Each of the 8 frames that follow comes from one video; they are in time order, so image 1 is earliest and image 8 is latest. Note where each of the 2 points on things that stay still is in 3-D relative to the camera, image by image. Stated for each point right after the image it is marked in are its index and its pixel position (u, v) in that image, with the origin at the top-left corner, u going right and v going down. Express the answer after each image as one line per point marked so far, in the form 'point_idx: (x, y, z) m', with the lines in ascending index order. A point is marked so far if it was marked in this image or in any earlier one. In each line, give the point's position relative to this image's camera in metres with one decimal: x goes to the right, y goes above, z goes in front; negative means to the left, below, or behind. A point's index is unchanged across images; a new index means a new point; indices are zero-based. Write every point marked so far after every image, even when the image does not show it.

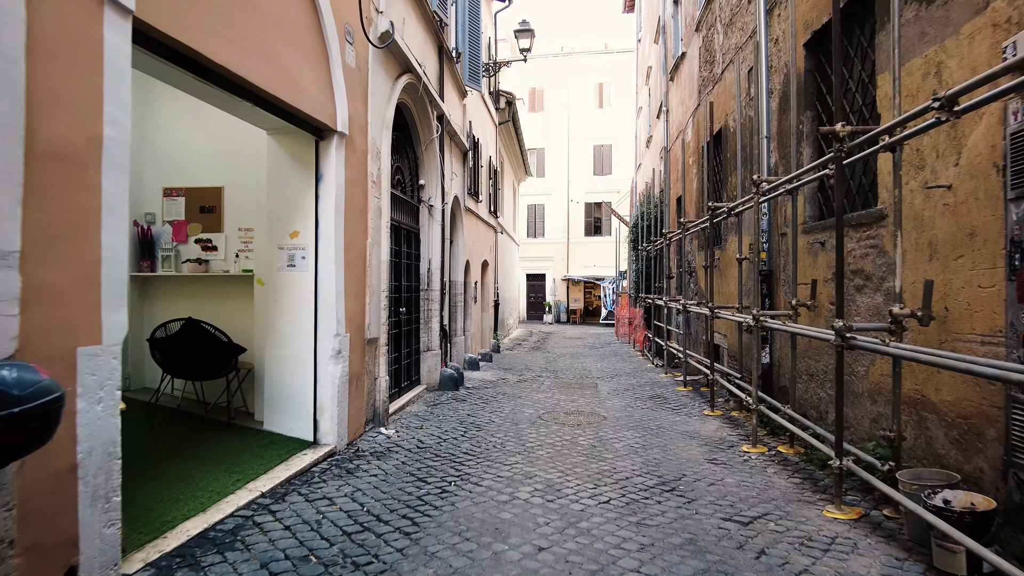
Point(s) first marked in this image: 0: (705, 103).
0: (+2.7, +2.6, +8.6) m
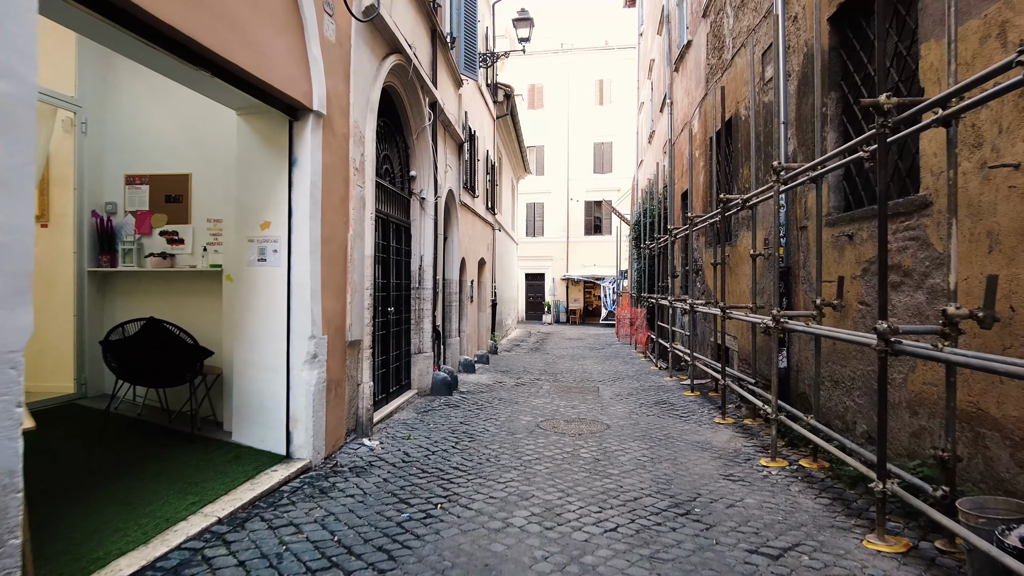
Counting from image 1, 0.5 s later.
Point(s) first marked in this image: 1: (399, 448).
0: (+2.6, +2.6, +8.2) m
1: (-0.9, -1.3, +4.9) m
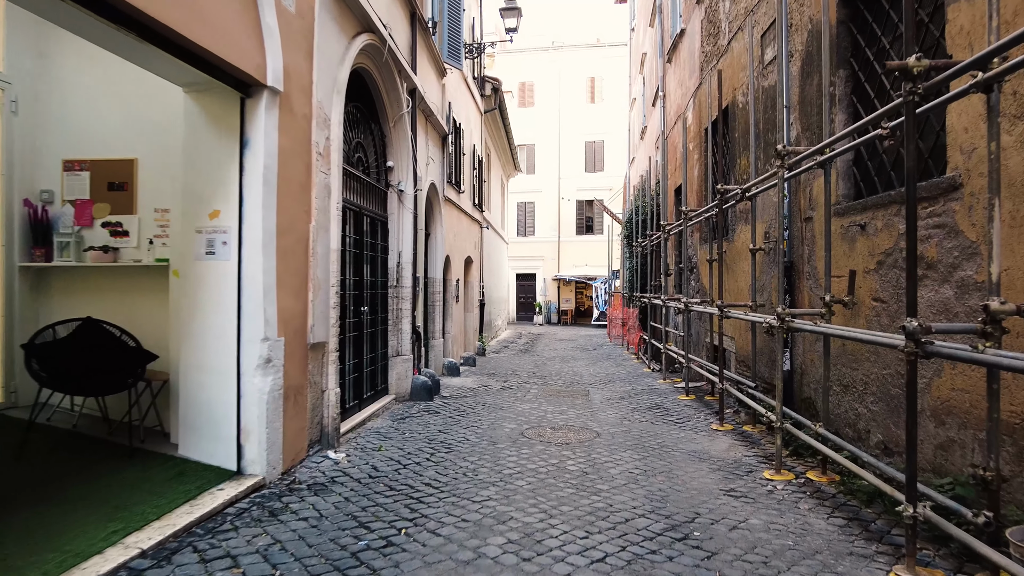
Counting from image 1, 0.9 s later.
0: (+2.5, +2.6, +7.8) m
1: (-1.0, -1.2, +4.5) m
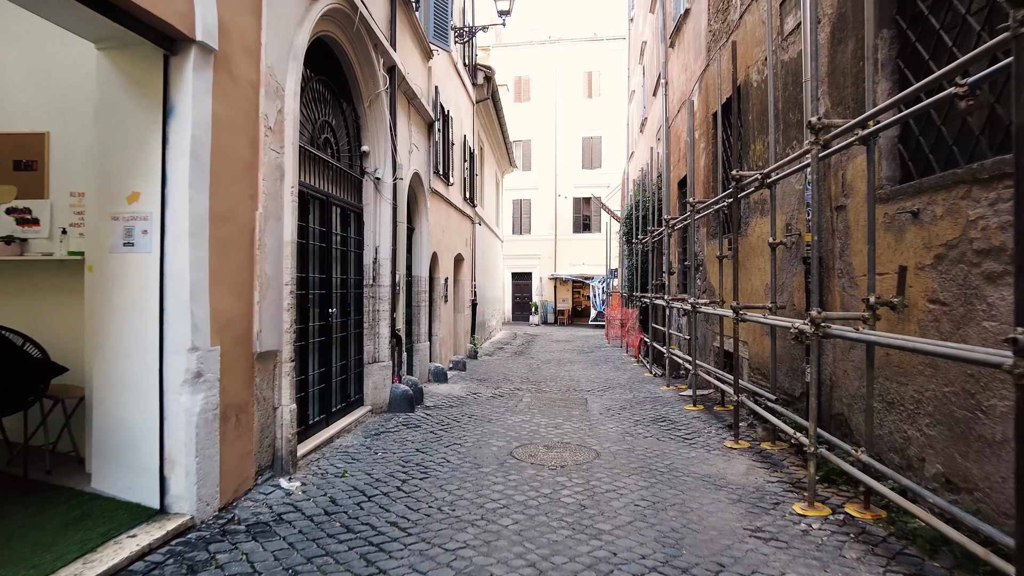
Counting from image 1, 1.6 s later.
0: (+2.3, +2.6, +7.1) m
1: (-1.1, -1.2, +3.8) m
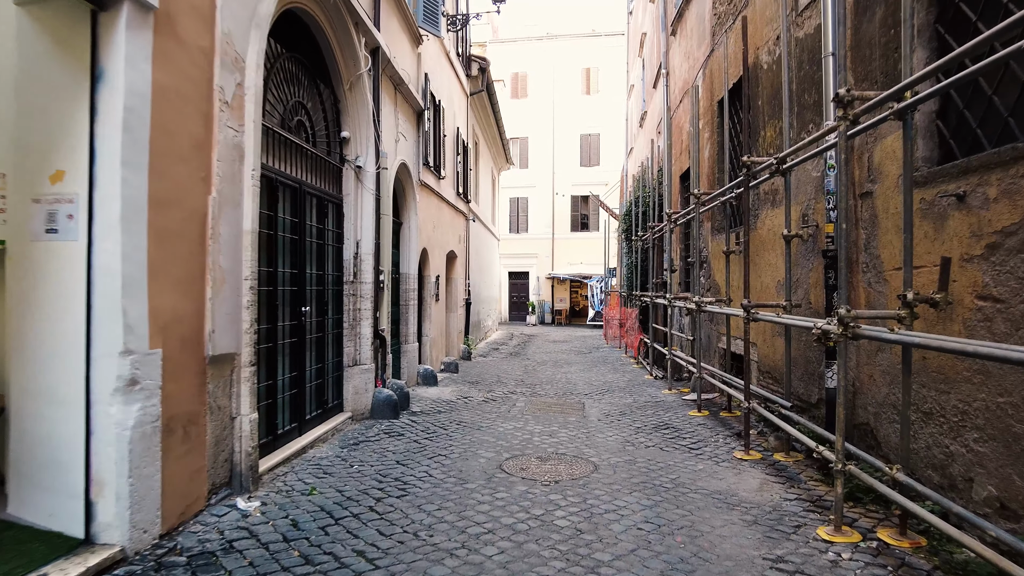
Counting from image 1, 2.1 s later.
0: (+2.3, +2.6, +6.7) m
1: (-1.2, -1.2, +3.4) m
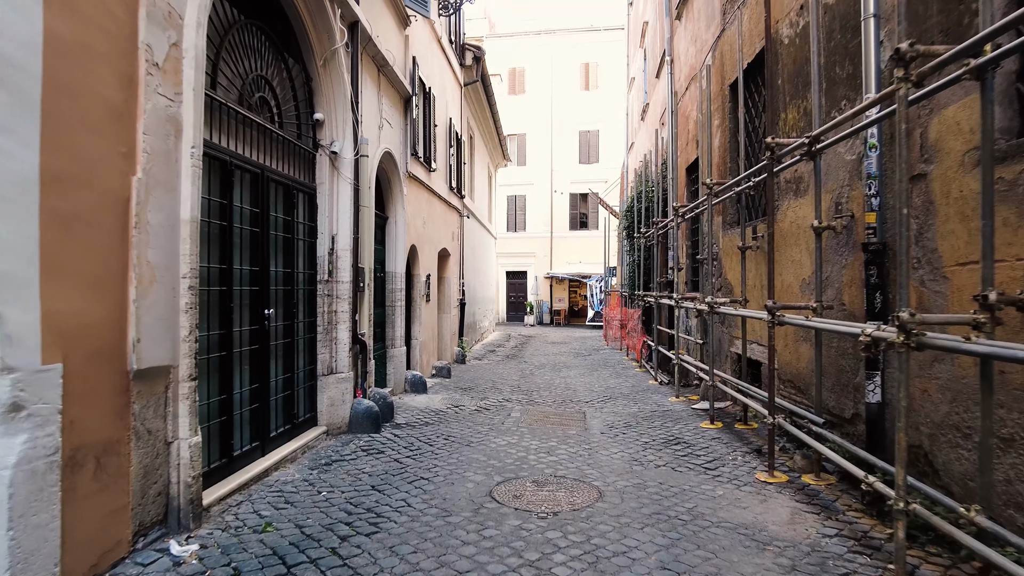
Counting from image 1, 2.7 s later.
0: (+2.2, +2.6, +6.1) m
1: (-1.3, -1.2, +2.8) m
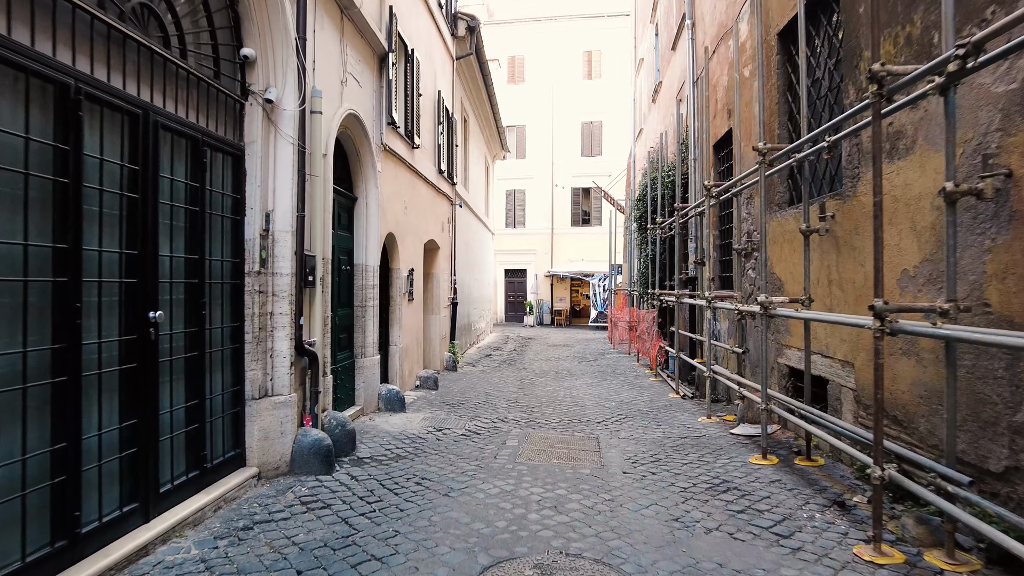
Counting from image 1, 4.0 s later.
0: (+2.2, +2.7, +4.8) m
1: (-1.3, -1.2, +1.5) m
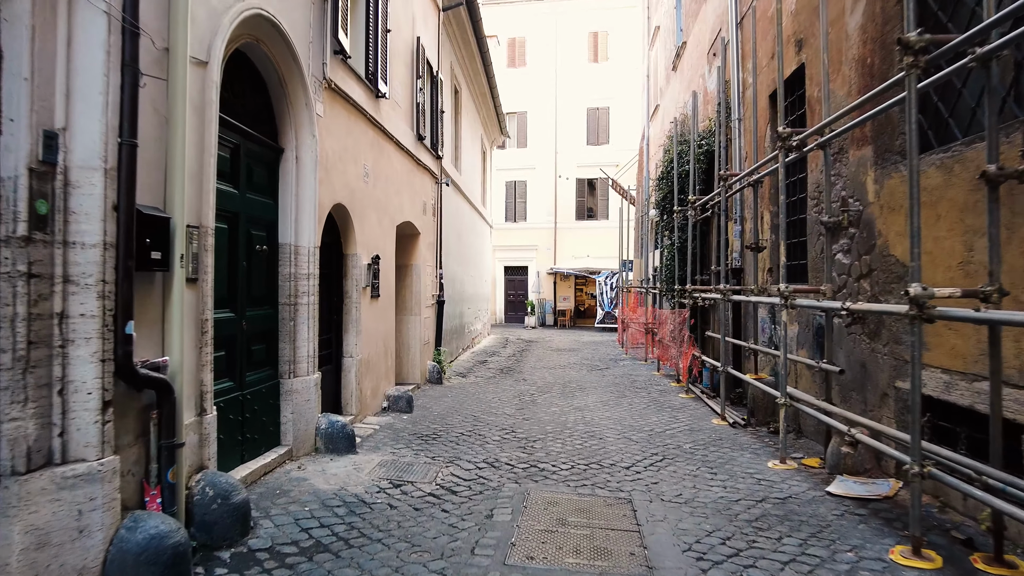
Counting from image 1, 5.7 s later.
0: (+2.1, +2.7, +3.0) m
1: (-1.4, -1.1, -0.3) m
